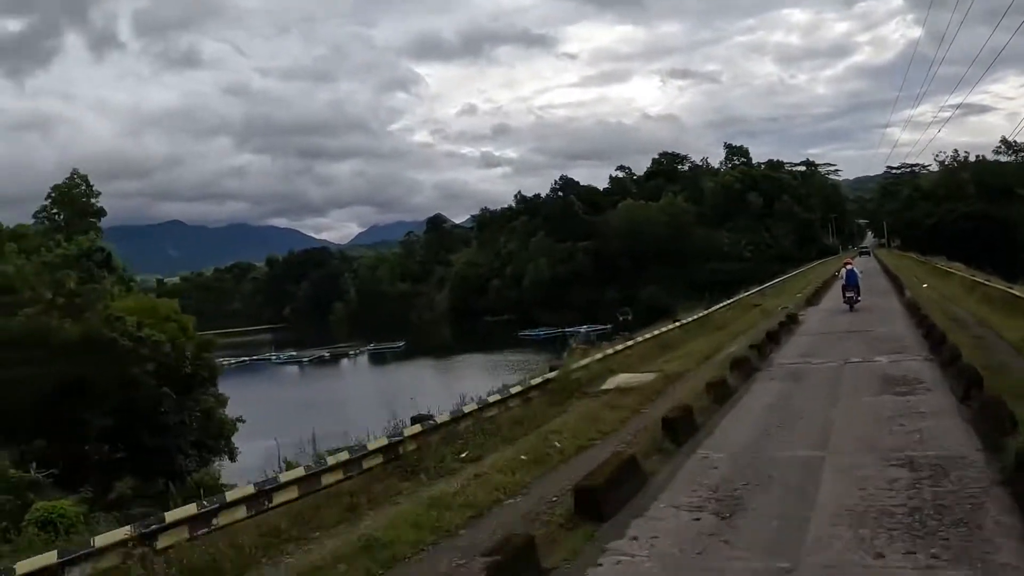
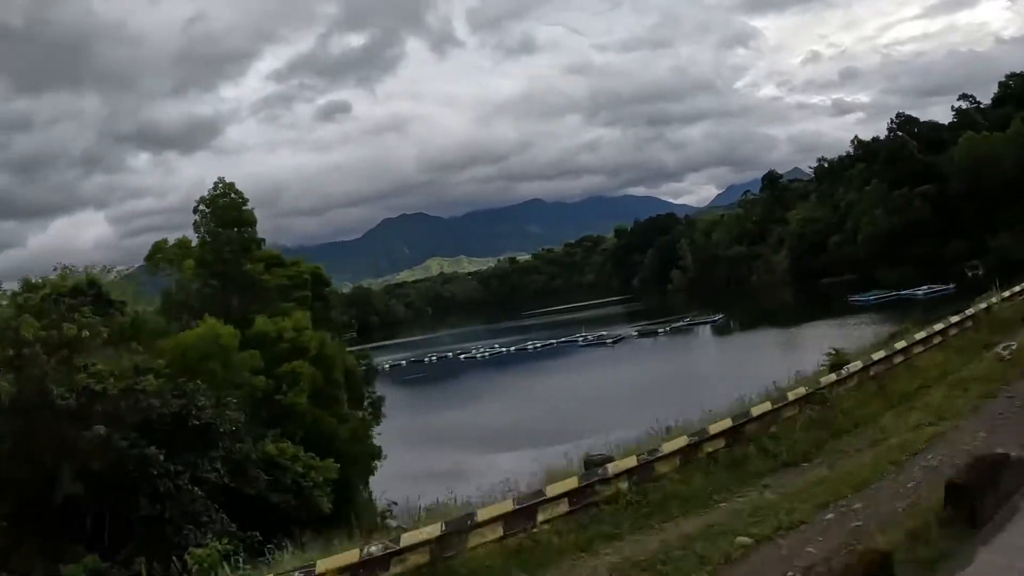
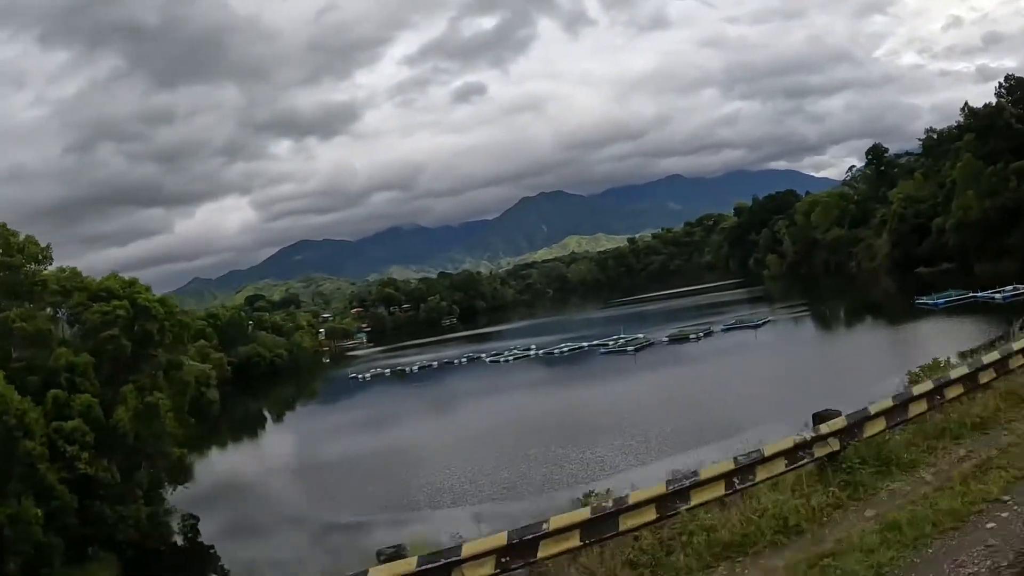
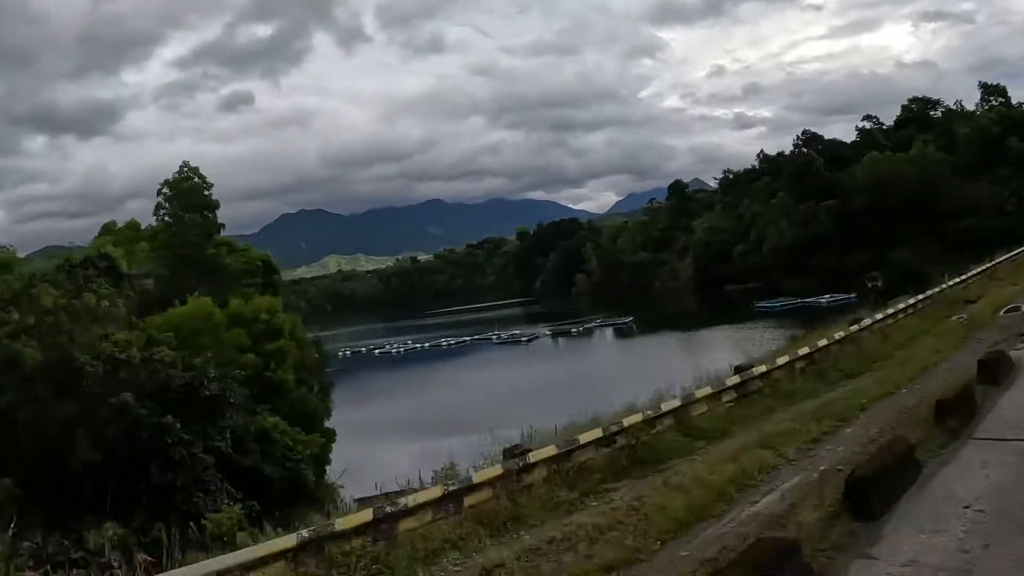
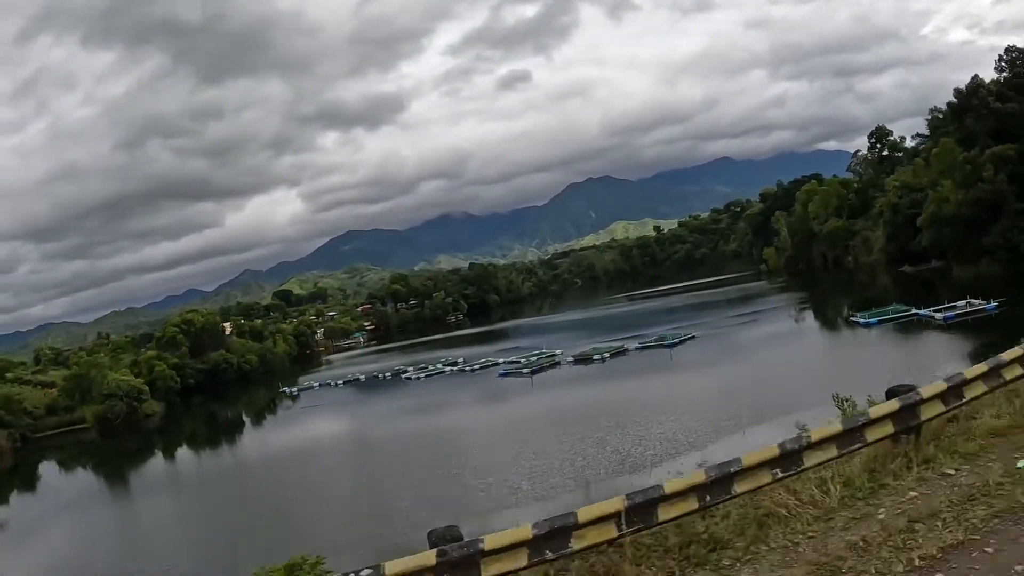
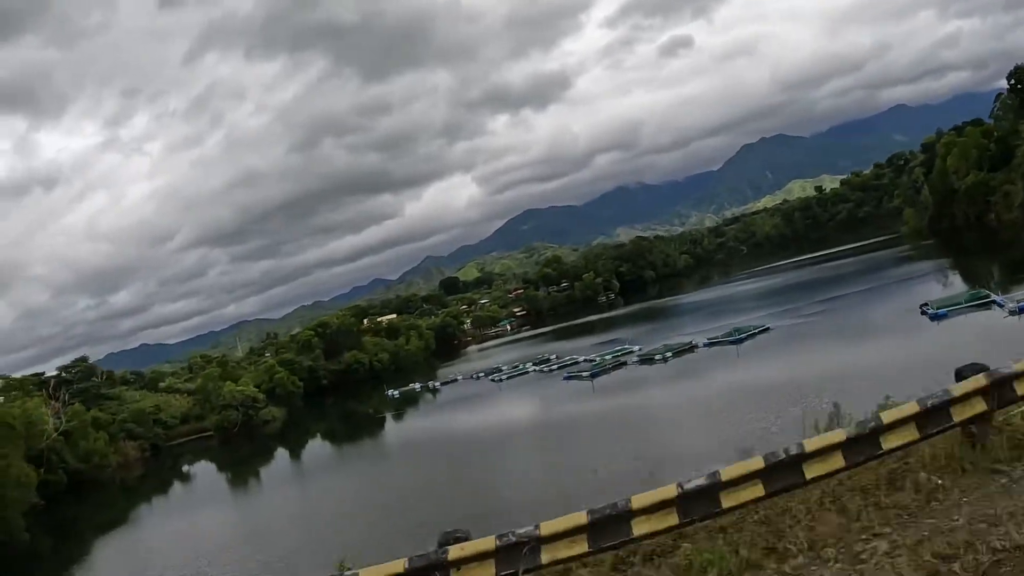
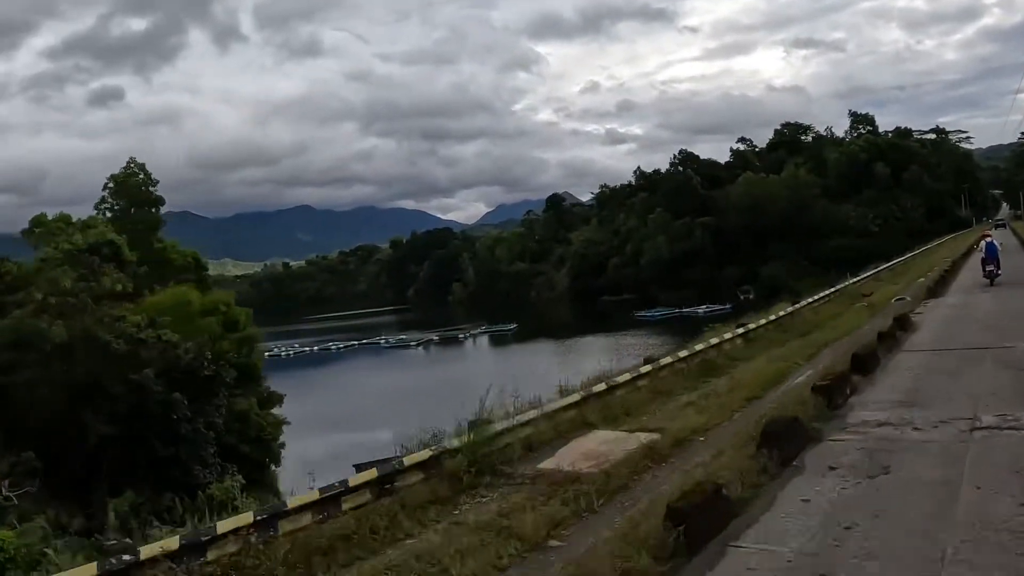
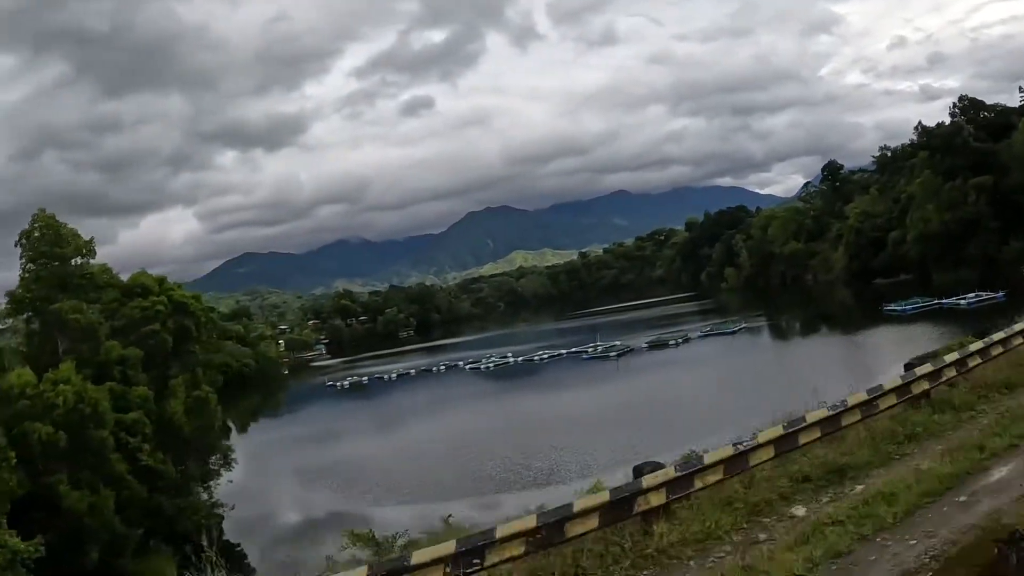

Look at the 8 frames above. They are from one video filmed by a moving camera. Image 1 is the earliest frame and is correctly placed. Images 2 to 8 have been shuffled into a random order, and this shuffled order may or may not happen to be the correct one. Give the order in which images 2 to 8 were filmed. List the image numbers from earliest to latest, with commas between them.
7, 4, 2, 8, 3, 5, 6
